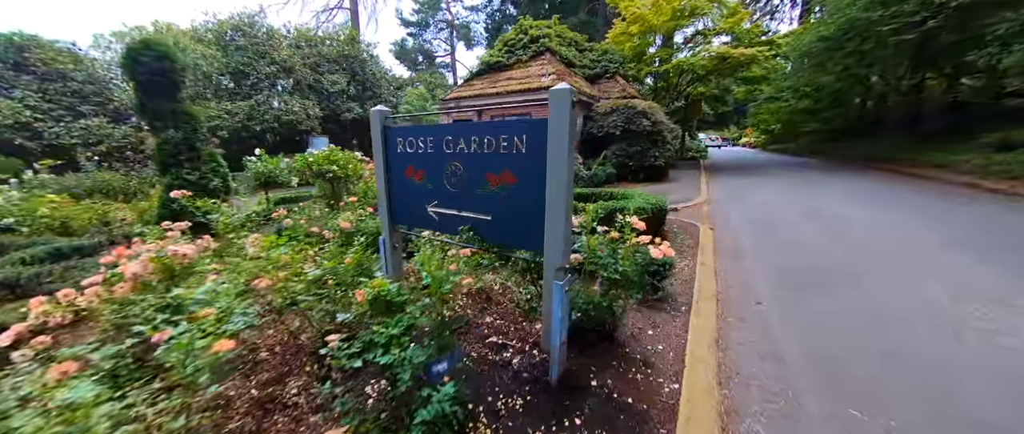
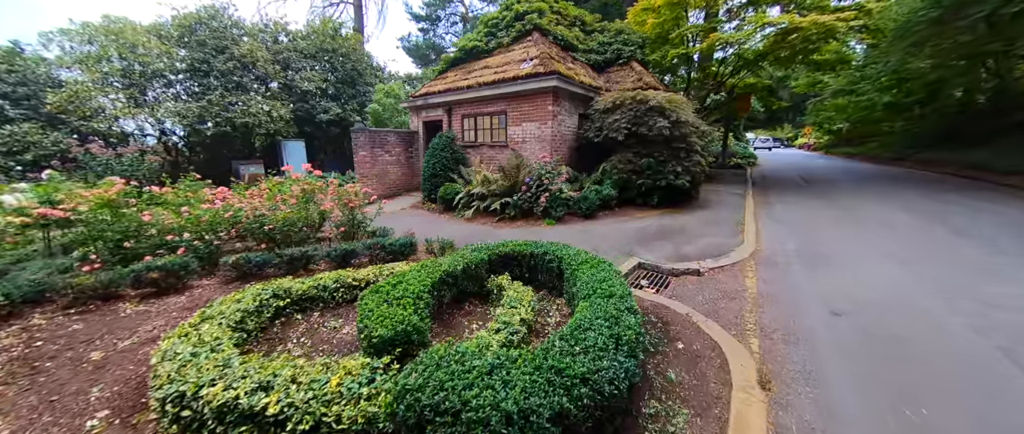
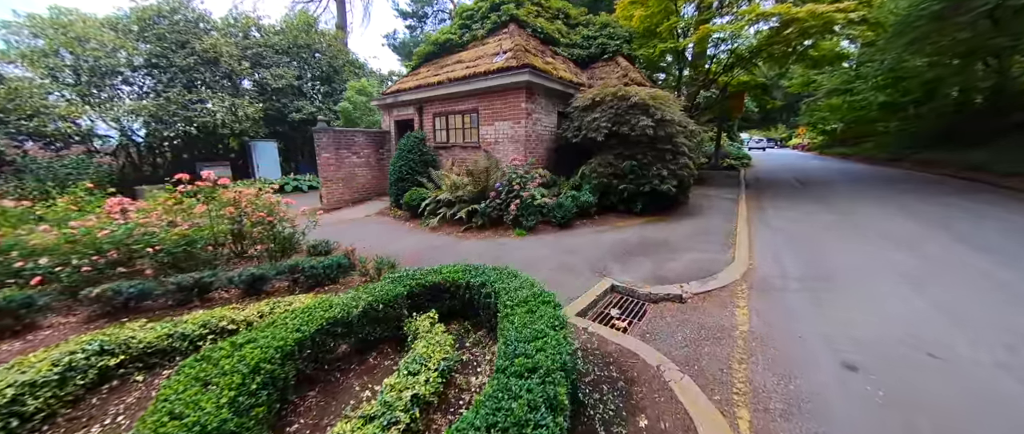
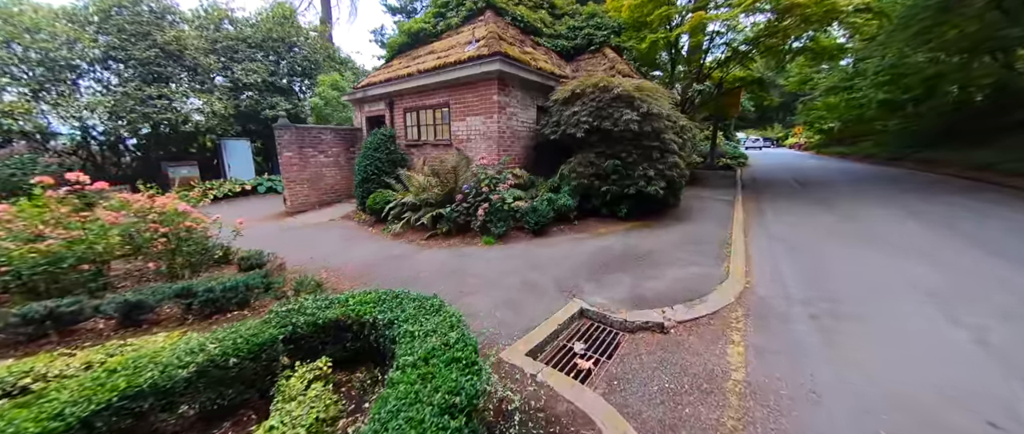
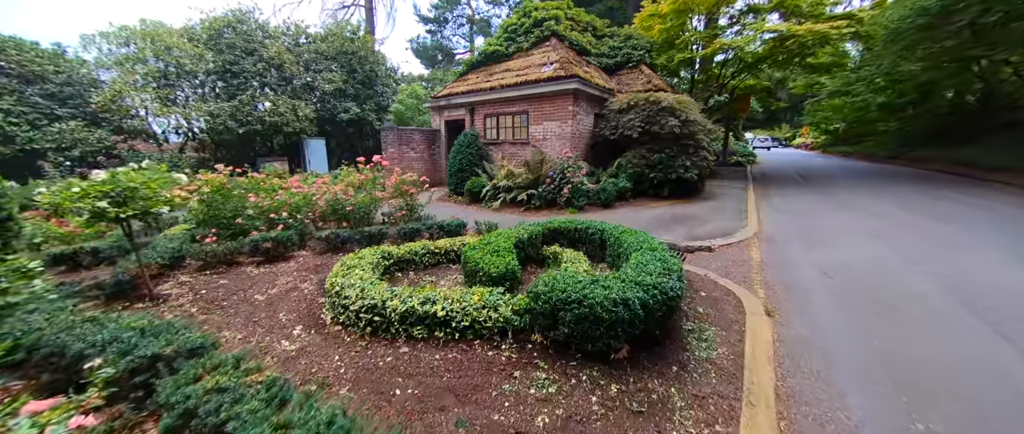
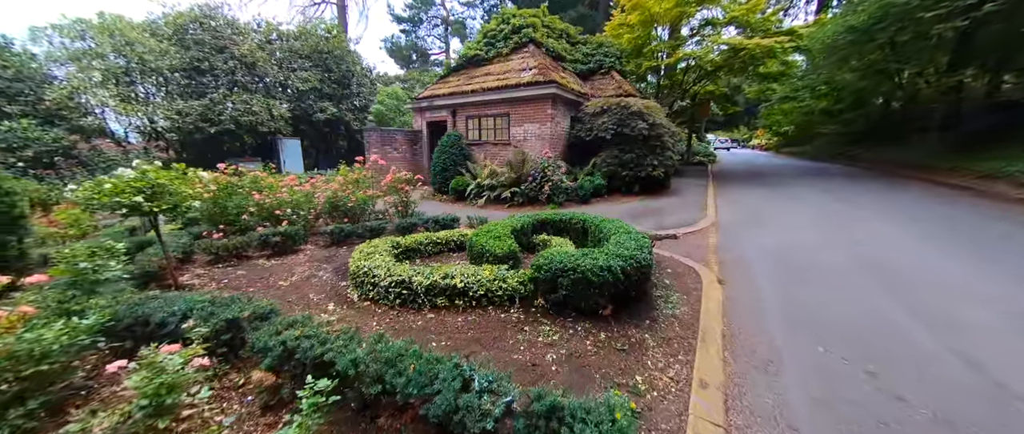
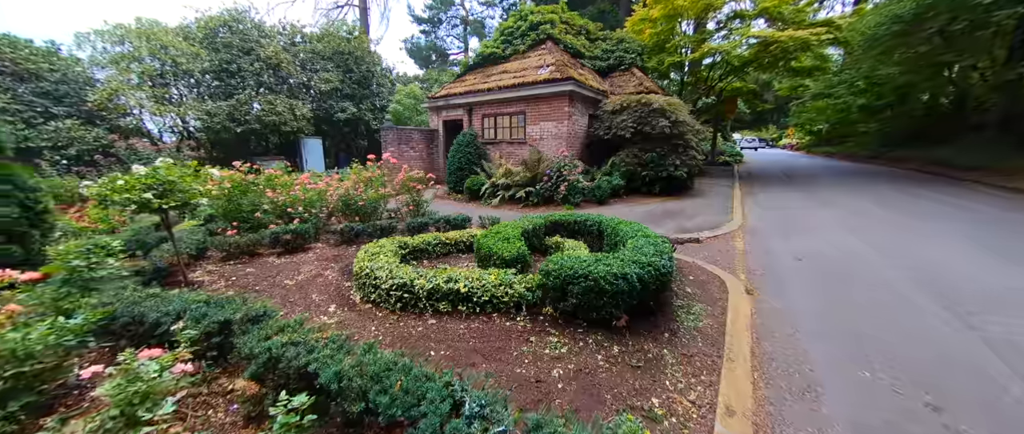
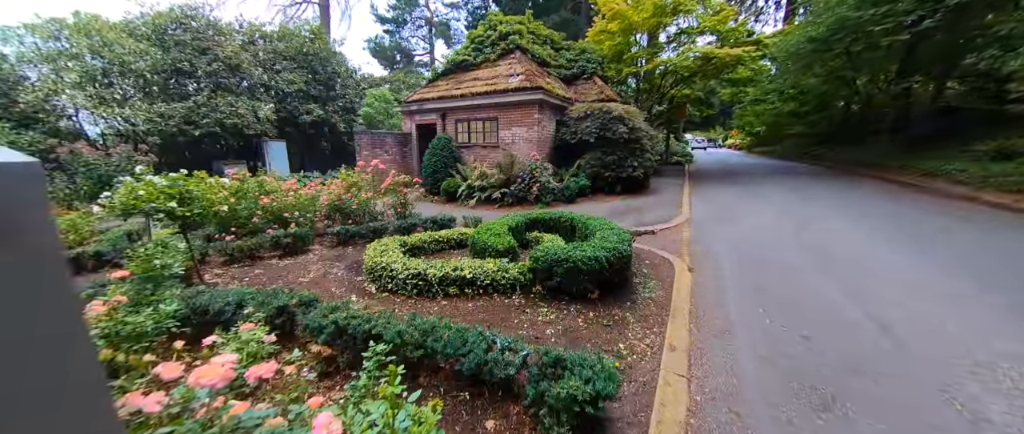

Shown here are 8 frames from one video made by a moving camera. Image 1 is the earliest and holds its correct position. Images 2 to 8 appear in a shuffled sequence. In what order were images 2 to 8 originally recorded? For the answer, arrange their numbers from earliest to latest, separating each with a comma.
8, 6, 7, 5, 2, 3, 4
